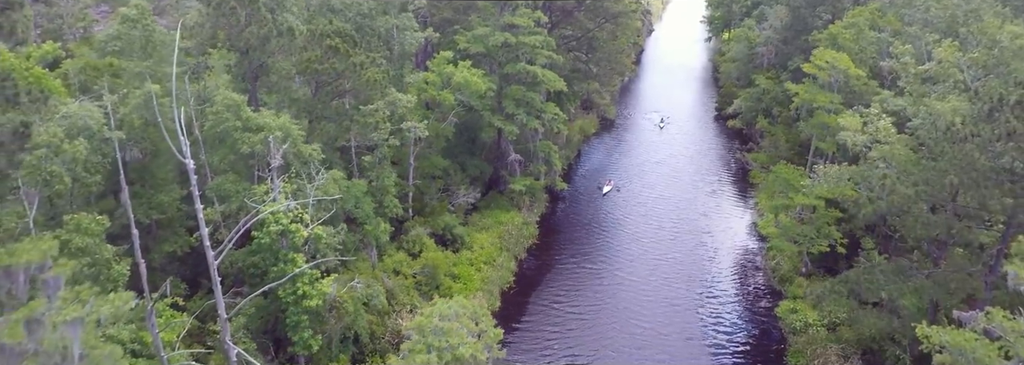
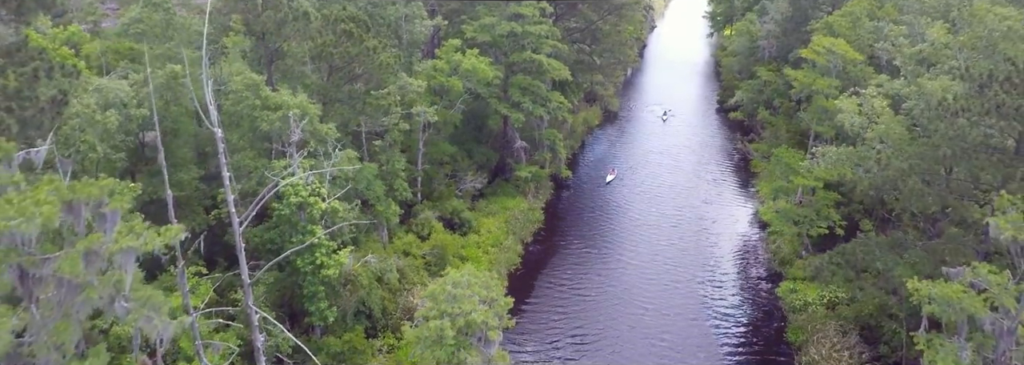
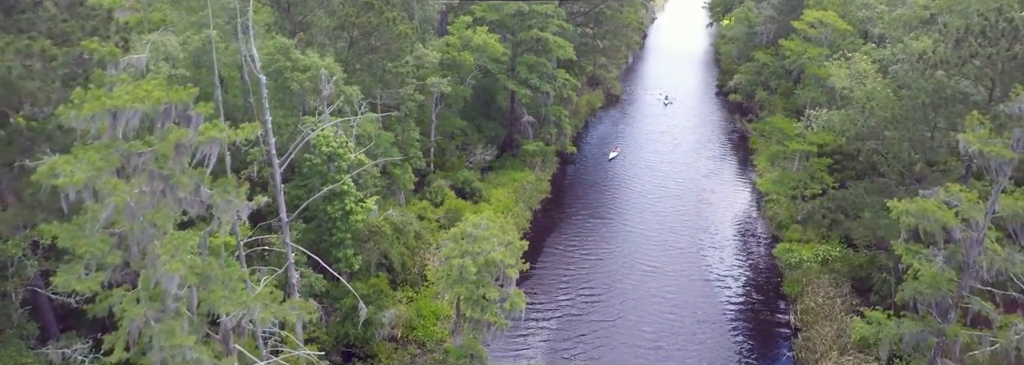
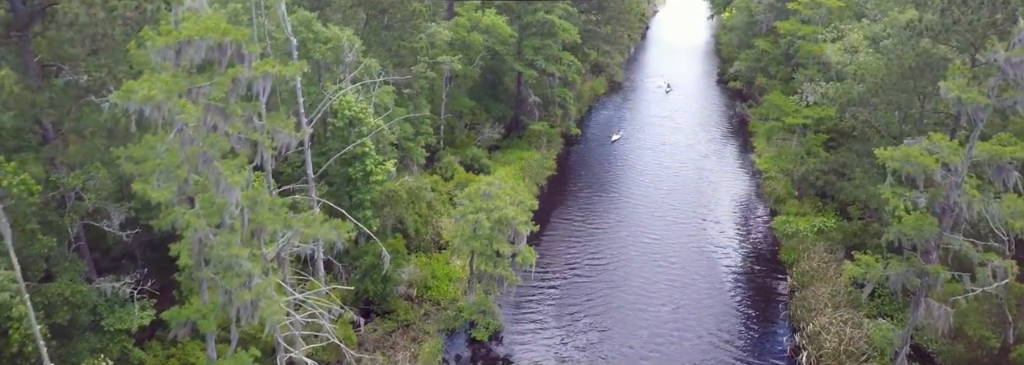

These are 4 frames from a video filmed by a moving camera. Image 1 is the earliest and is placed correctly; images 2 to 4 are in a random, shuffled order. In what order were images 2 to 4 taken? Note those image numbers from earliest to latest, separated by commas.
2, 3, 4
